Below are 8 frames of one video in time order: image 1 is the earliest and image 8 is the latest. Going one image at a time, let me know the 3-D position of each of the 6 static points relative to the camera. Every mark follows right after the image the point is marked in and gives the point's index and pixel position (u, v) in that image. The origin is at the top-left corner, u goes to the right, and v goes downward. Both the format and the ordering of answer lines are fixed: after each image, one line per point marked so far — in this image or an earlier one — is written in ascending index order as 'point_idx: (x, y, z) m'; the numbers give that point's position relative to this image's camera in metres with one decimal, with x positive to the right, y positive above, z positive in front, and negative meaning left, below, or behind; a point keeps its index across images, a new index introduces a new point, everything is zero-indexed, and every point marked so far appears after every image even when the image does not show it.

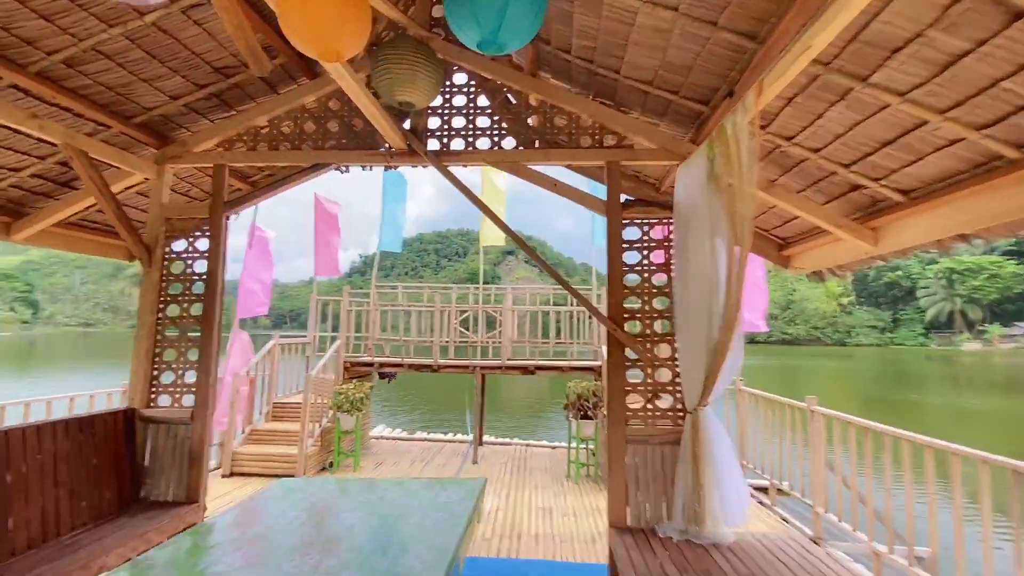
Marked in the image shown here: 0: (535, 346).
0: (+0.4, -1.1, +8.8) m
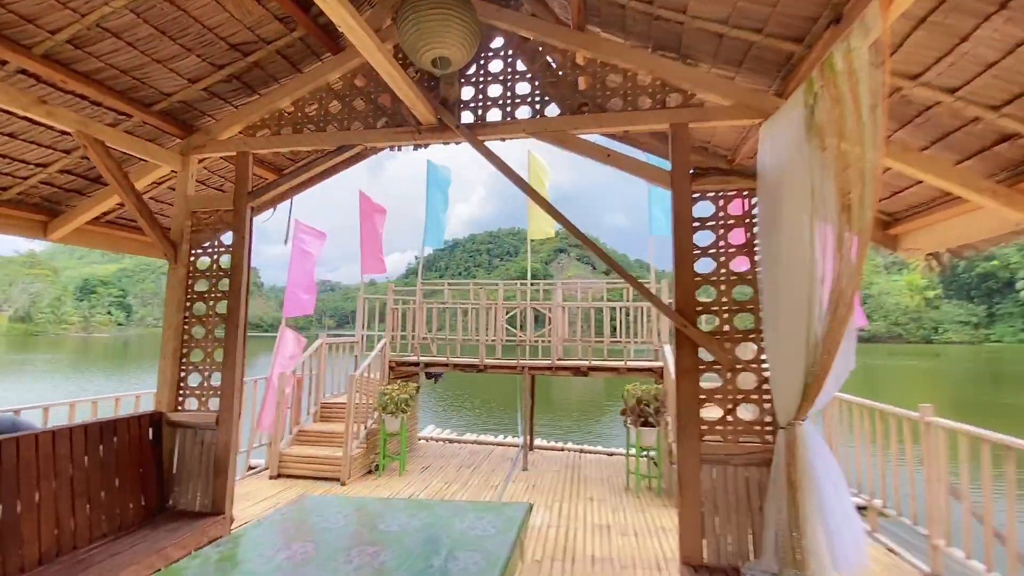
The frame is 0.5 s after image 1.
0: (+1.3, -1.0, +8.2) m
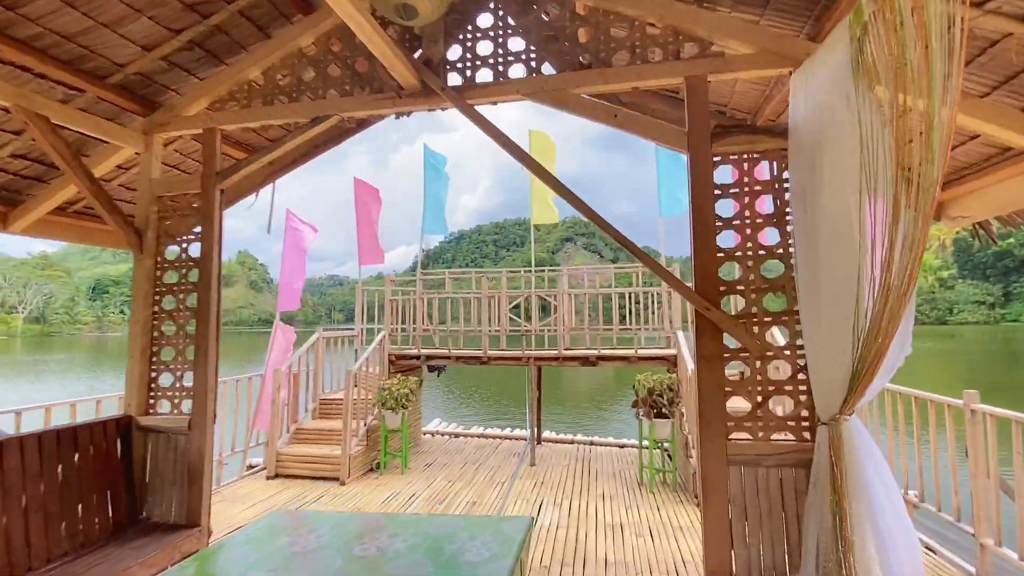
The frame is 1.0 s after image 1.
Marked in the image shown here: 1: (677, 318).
0: (+1.4, -0.7, +7.8) m
1: (+2.5, -0.5, +7.4) m
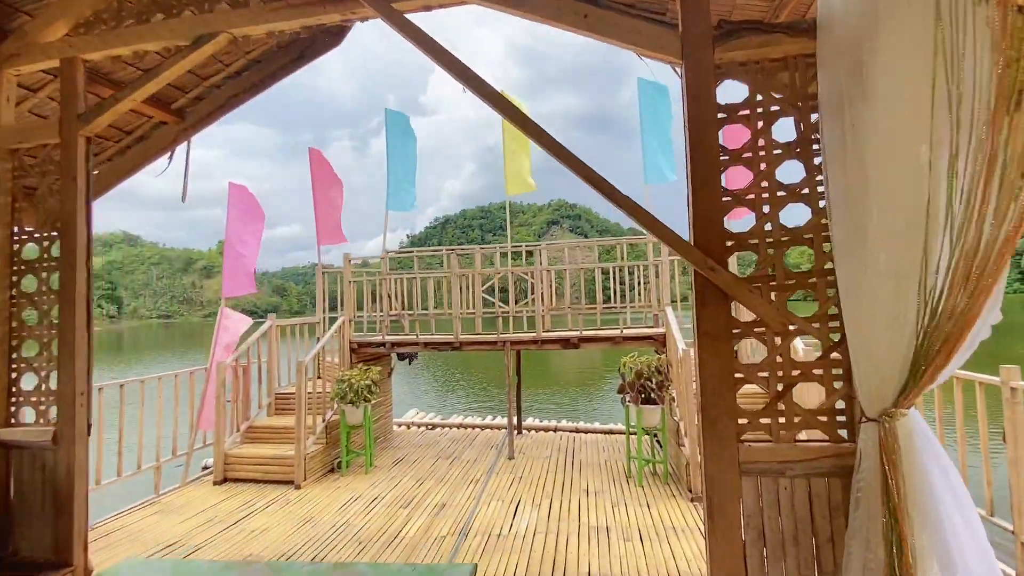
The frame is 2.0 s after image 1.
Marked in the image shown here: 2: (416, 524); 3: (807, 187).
0: (+1.0, -0.4, +7.2) m
1: (+2.2, -0.1, +6.8) m
2: (-0.9, -2.3, +4.7) m
3: (+1.3, +0.4, +2.1) m
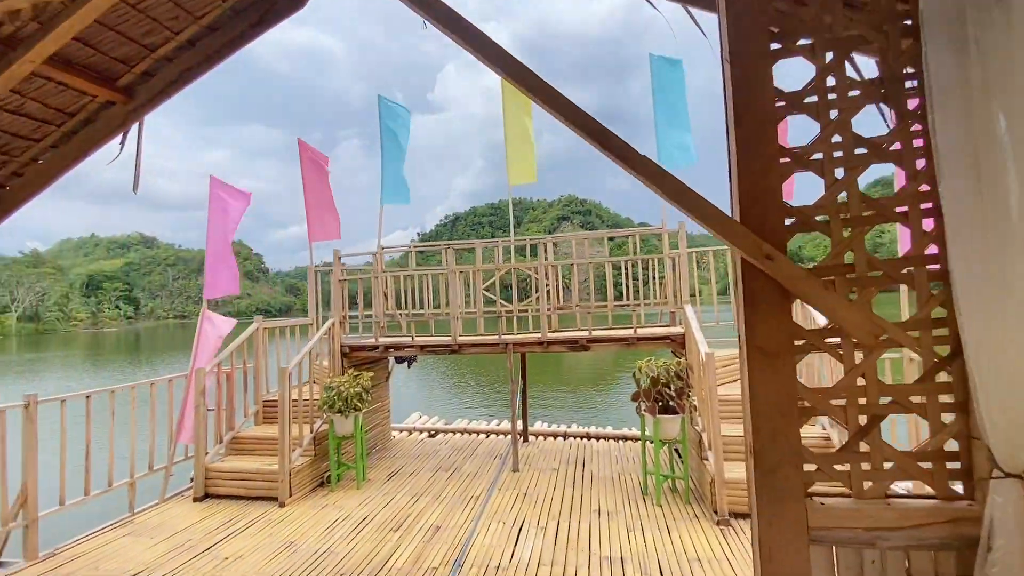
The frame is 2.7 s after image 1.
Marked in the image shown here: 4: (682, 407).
0: (+1.1, -0.3, +6.6) m
1: (+2.2, 0.0, +6.2) m
2: (-0.9, -2.3, +4.2) m
3: (+1.2, +0.5, +1.5) m
4: (+1.7, -1.2, +4.7) m
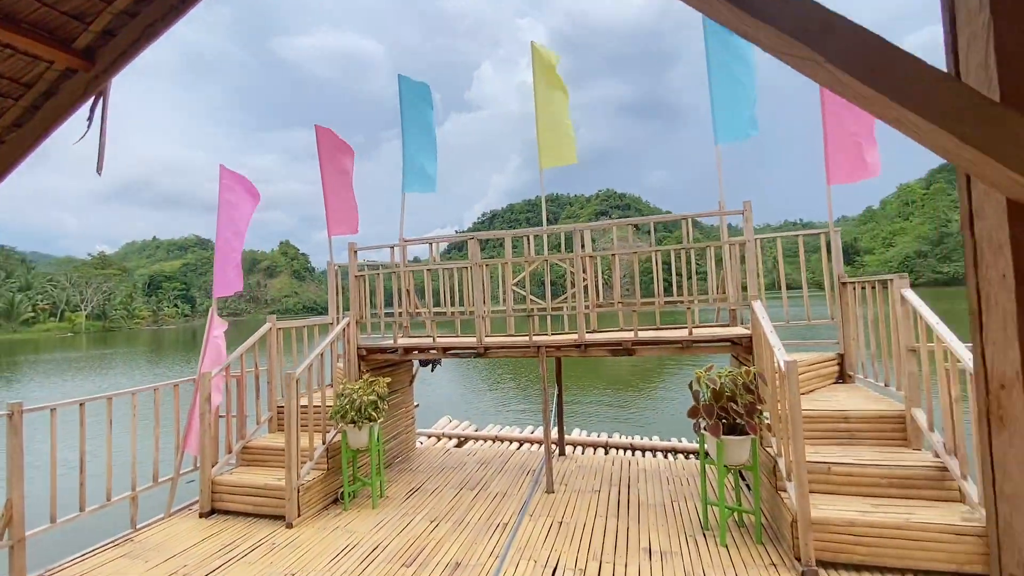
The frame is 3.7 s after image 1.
0: (+1.5, -0.3, +5.8) m
1: (+2.6, 0.0, +5.3) m
2: (-0.7, -2.3, +3.5) m
3: (+1.2, +0.5, +0.7) m
4: (+1.9, -1.1, +3.8) m
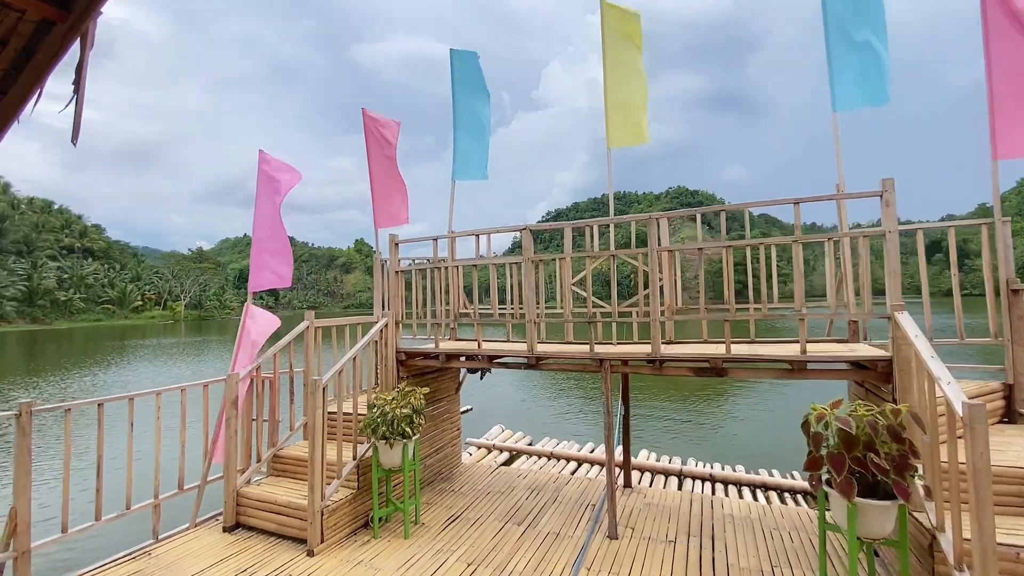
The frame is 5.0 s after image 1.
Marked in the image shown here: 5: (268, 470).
0: (+2.0, -0.3, +4.7) m
1: (+3.1, 0.0, +4.1) m
2: (-0.4, -2.2, +2.8) m
3: (+1.1, +0.5, -0.3) m
4: (+2.2, -1.1, +2.7) m
5: (-2.6, -1.9, +5.1) m
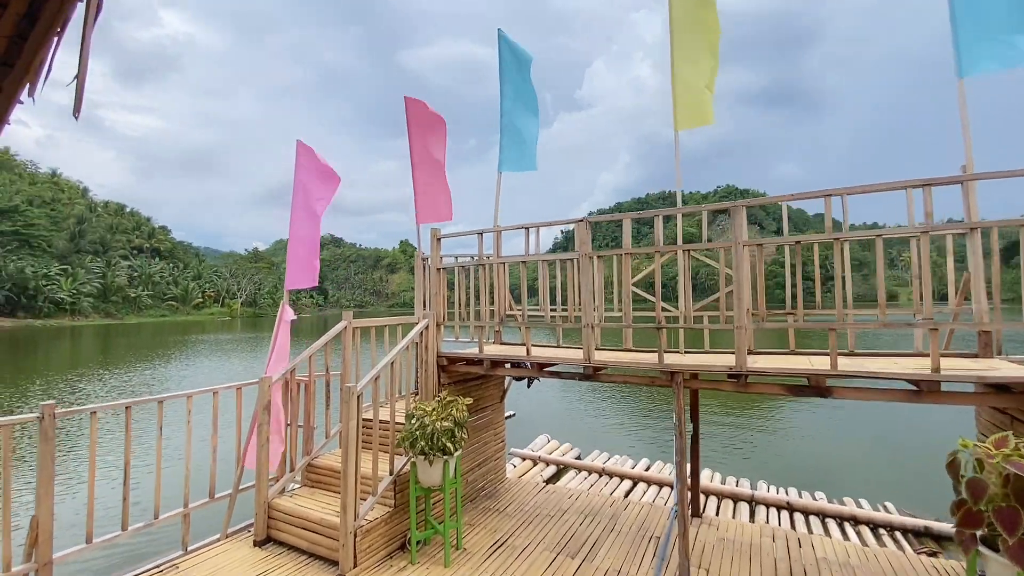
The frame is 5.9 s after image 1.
0: (+2.5, -0.3, +4.0) m
1: (+3.5, 0.0, +3.3) m
2: (-0.1, -2.2, +2.3) m
3: (+1.2, +0.5, -0.9) m
4: (+2.5, -1.1, +2.0) m
5: (-2.1, -1.9, +4.7) m
